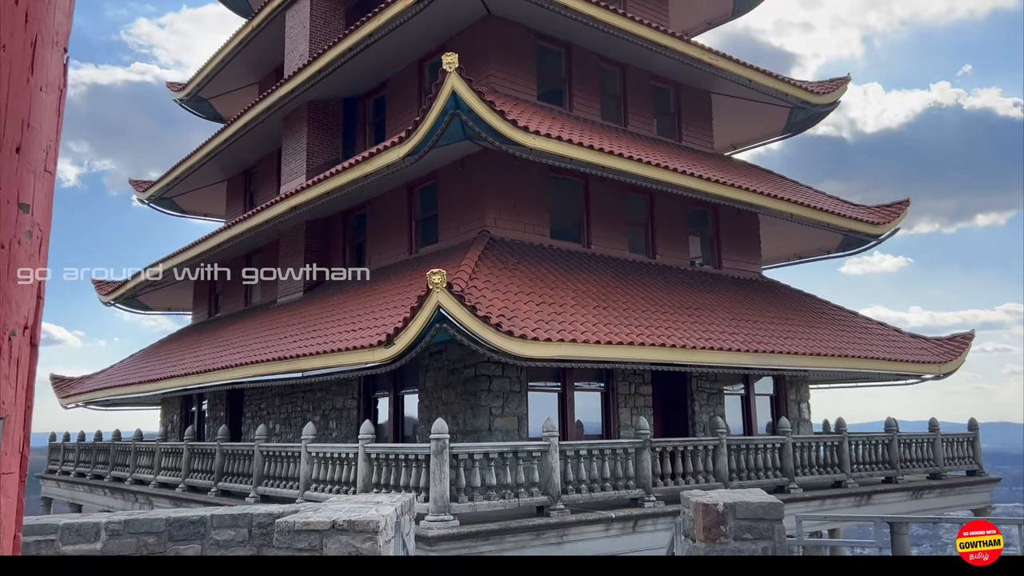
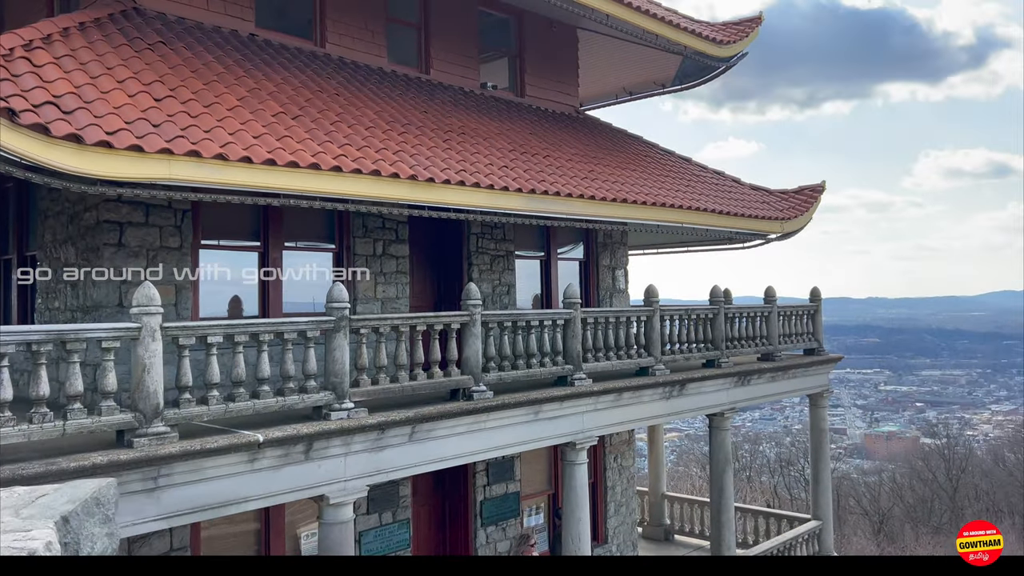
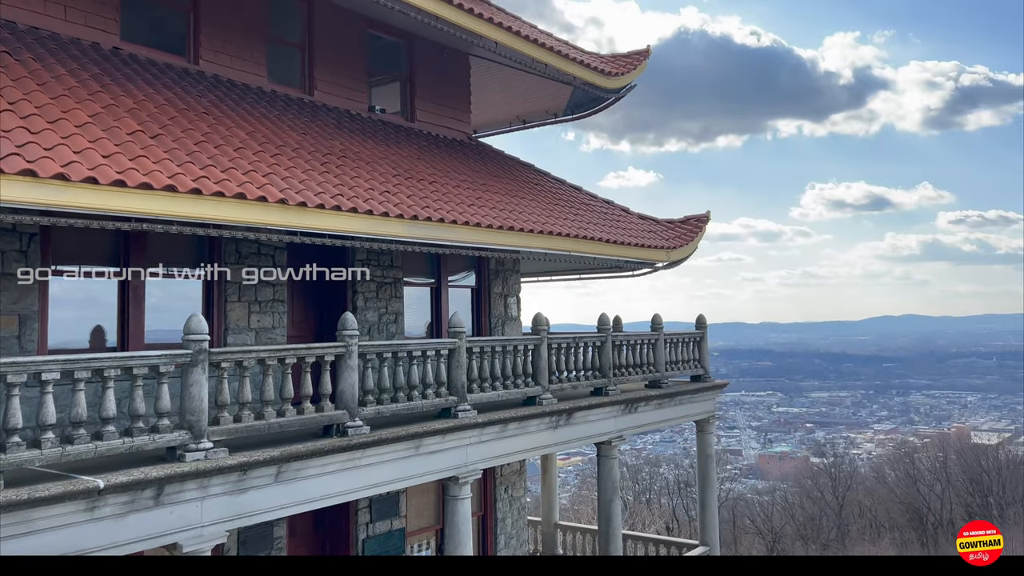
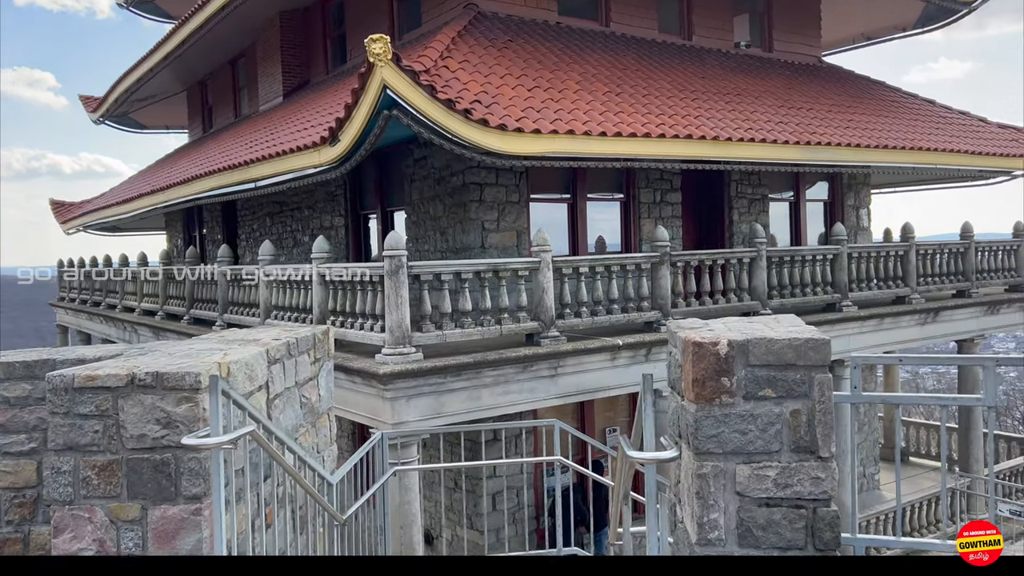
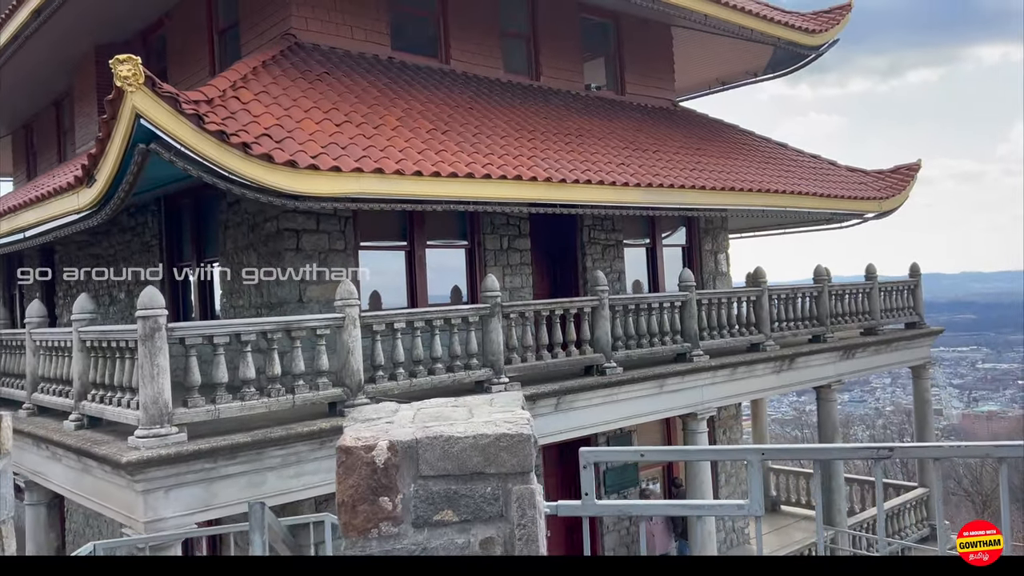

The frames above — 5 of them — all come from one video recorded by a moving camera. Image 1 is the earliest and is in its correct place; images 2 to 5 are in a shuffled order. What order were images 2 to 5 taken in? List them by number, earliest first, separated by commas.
4, 5, 2, 3
